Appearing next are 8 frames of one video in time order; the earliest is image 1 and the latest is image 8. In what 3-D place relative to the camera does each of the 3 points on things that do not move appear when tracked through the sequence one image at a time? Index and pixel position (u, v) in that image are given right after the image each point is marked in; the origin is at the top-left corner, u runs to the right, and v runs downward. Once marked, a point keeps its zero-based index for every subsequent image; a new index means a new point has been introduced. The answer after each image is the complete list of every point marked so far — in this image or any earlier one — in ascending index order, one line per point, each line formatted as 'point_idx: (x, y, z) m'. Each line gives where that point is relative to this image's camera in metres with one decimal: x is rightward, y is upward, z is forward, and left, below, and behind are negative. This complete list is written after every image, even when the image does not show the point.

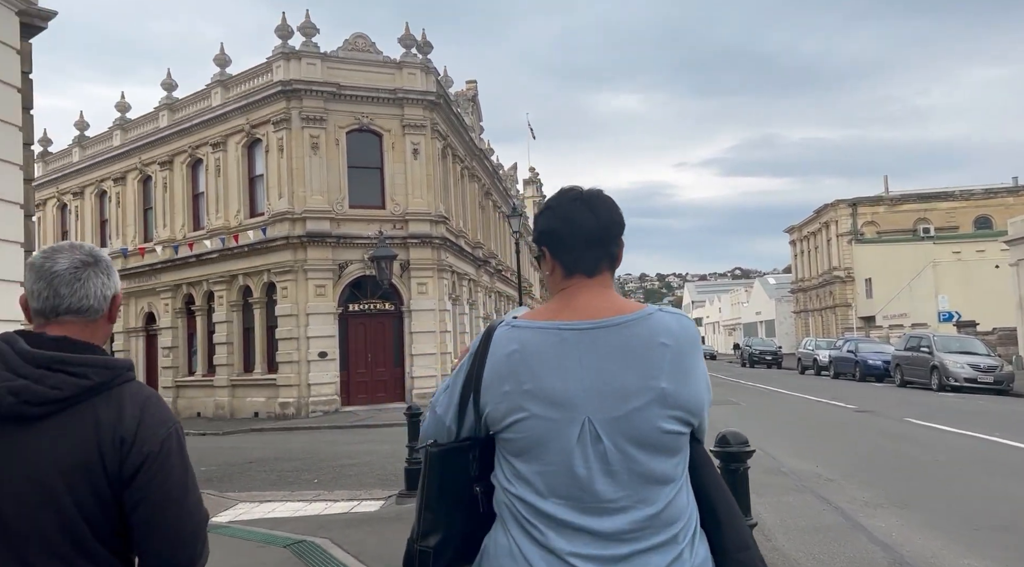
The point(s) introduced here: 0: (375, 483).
0: (-1.9, -2.8, +9.9) m
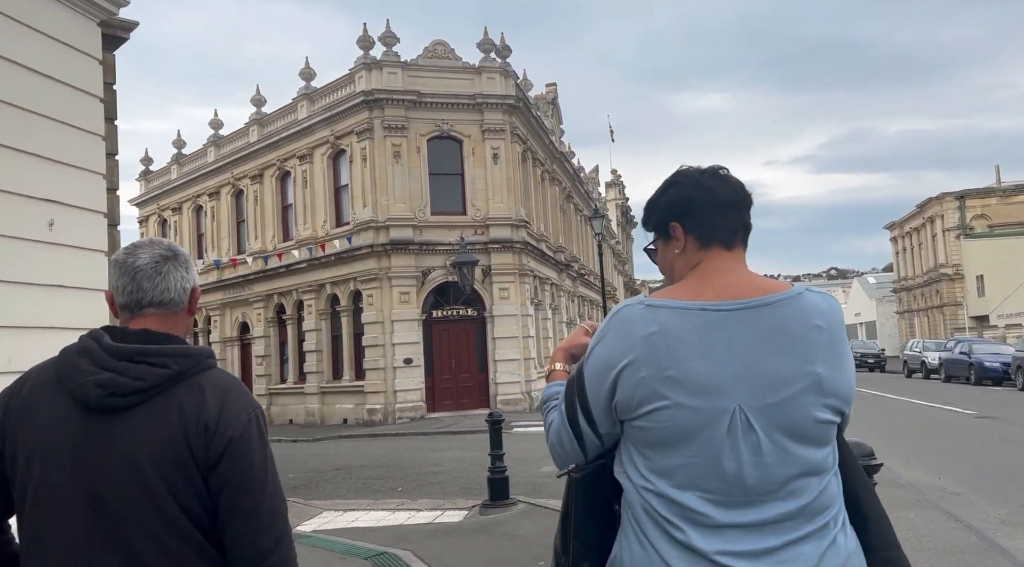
0: (-0.7, -2.9, +9.6) m
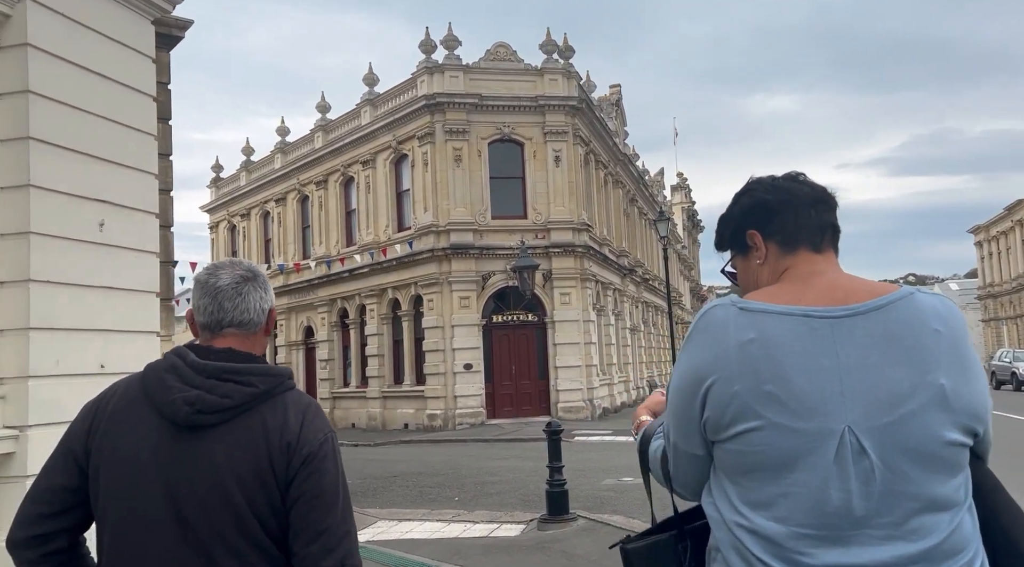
0: (+0.1, -2.9, +9.3) m
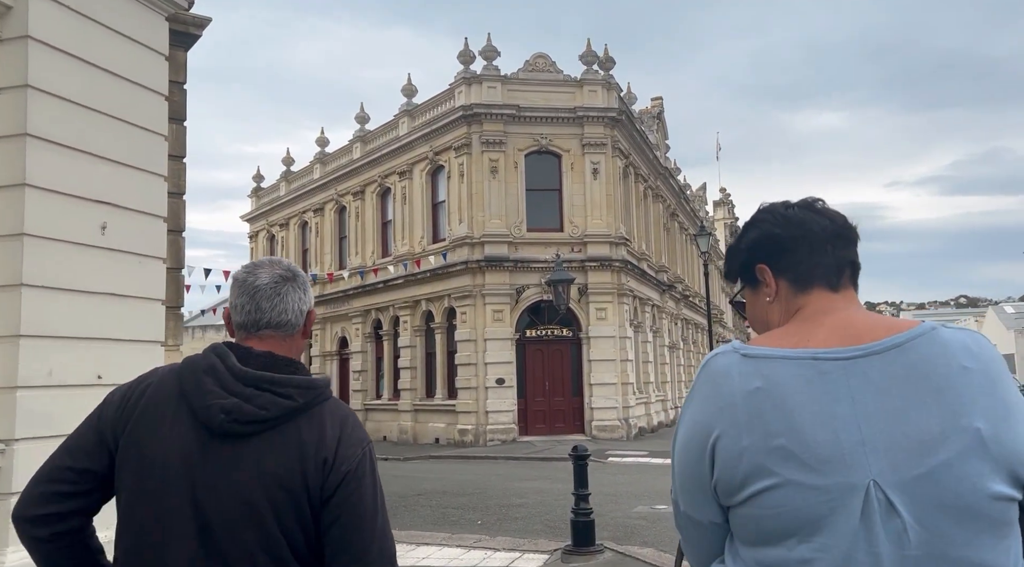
0: (+0.4, -3.1, +8.7) m
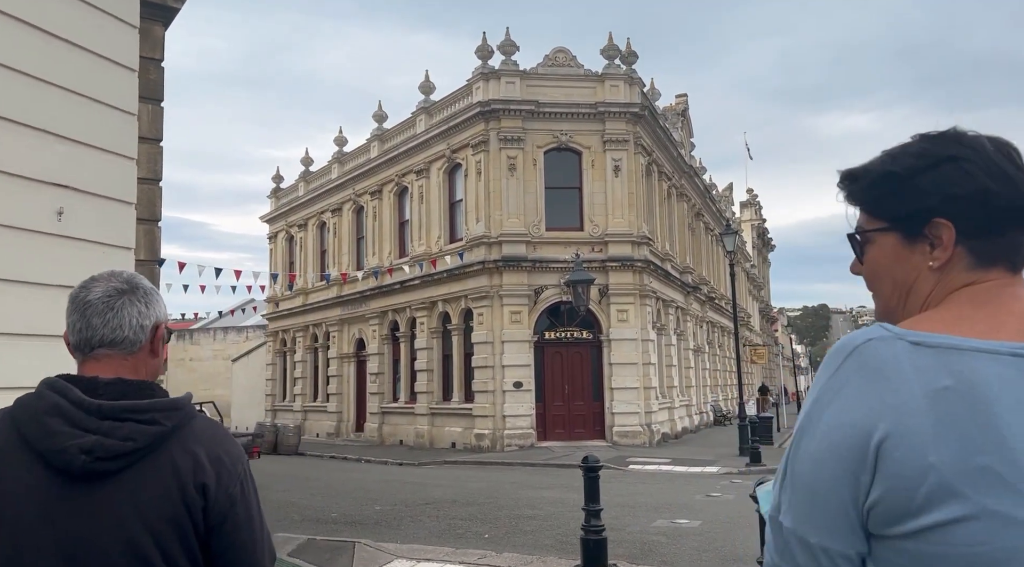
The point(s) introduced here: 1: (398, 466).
0: (+0.5, -3.0, +8.1) m
1: (-3.0, -4.9, +18.7) m
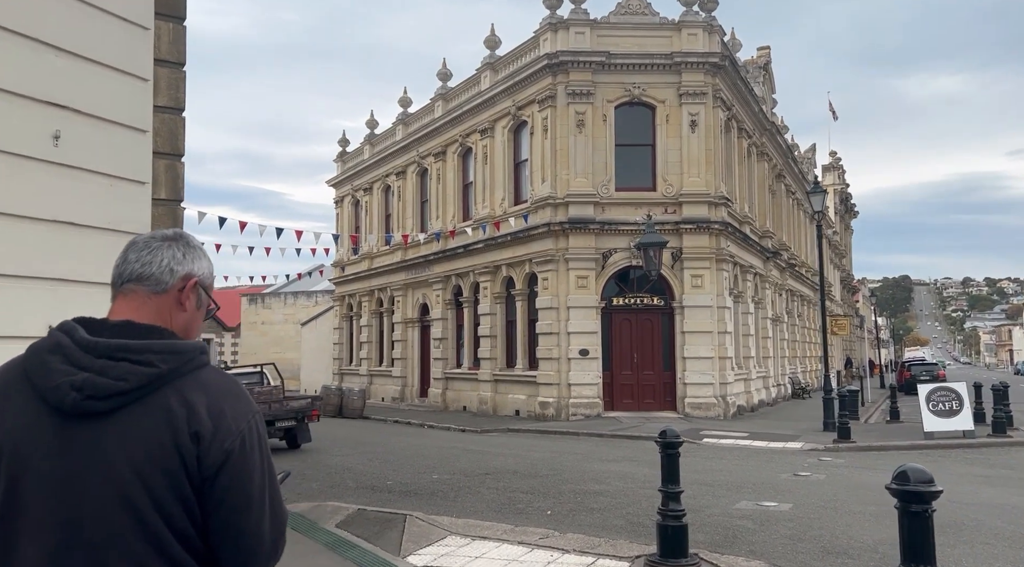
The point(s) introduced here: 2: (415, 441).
0: (+1.2, -2.5, +7.3) m
1: (-1.3, -3.9, +18.2) m
2: (-2.1, -3.5, +15.4) m
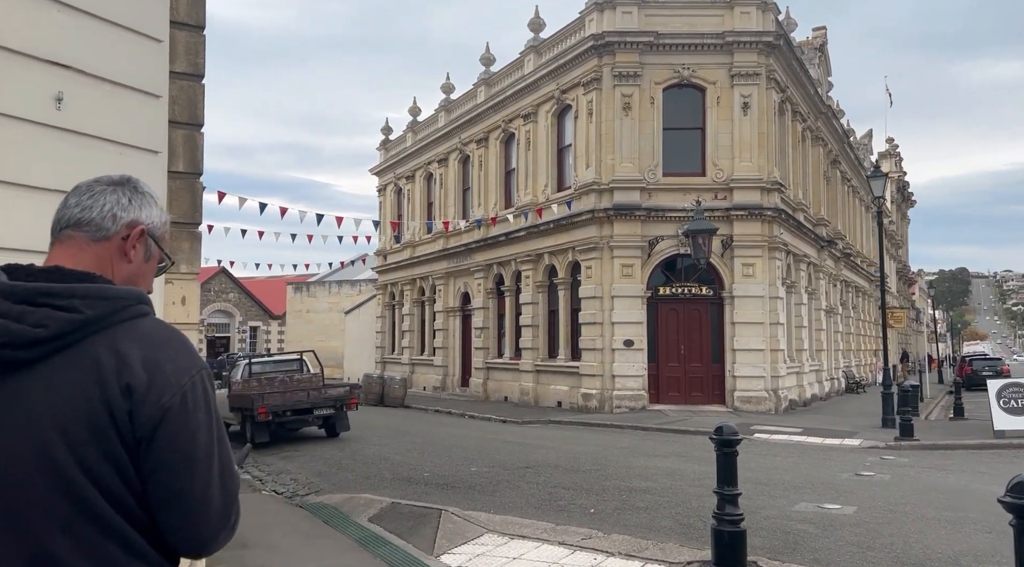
0: (+1.5, -2.4, +6.8) m
1: (-0.3, -3.6, +17.8) m
2: (-1.2, -3.2, +15.1) m
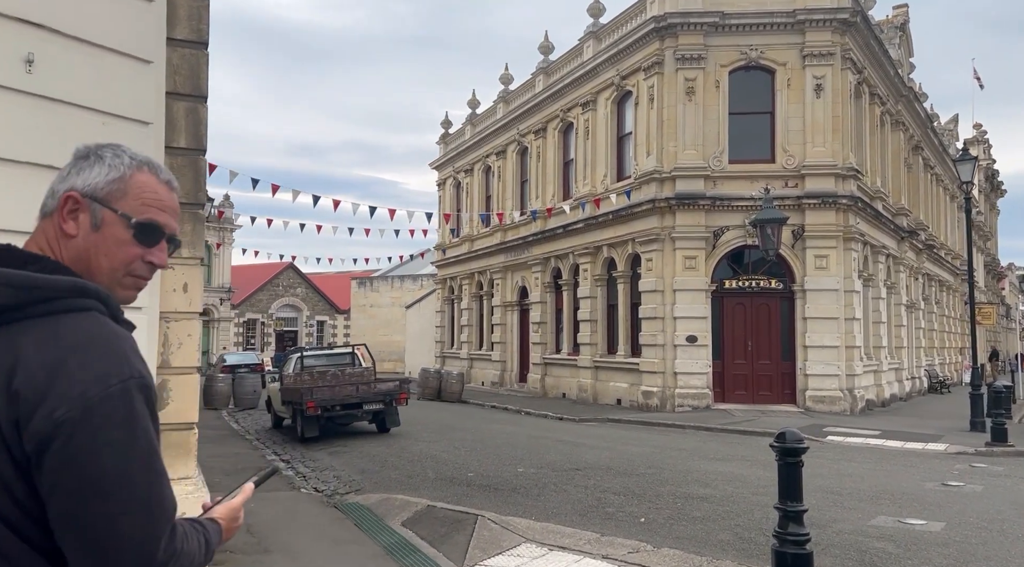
0: (+1.9, -2.3, +6.2) m
1: (+1.1, -3.4, +17.3) m
2: (-0.1, -3.0, +14.6) m
